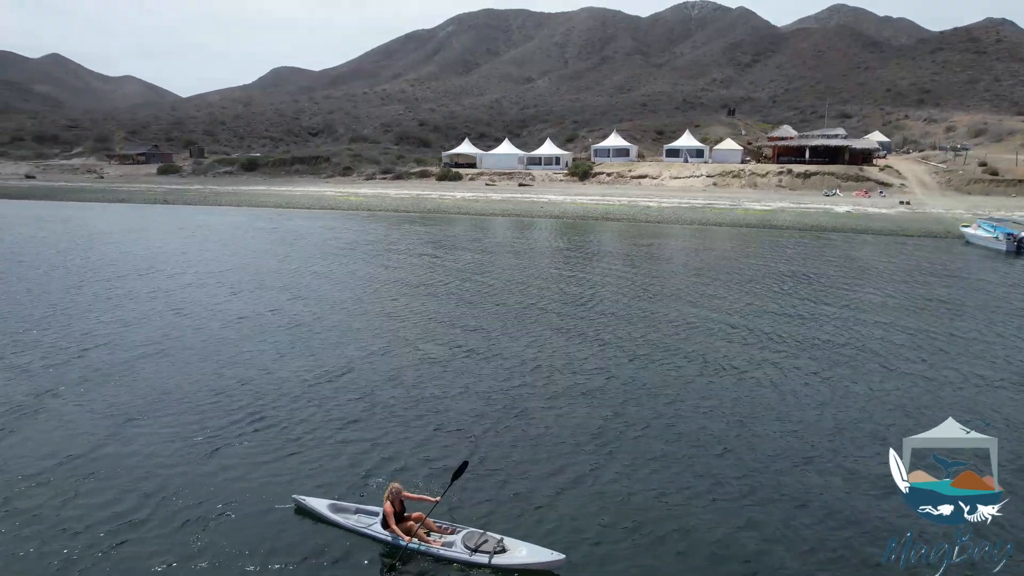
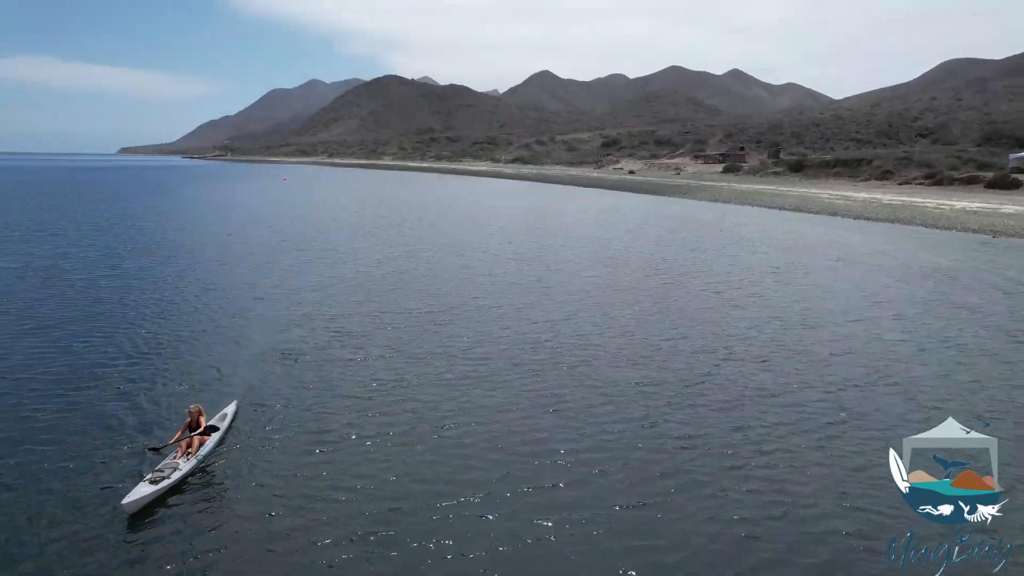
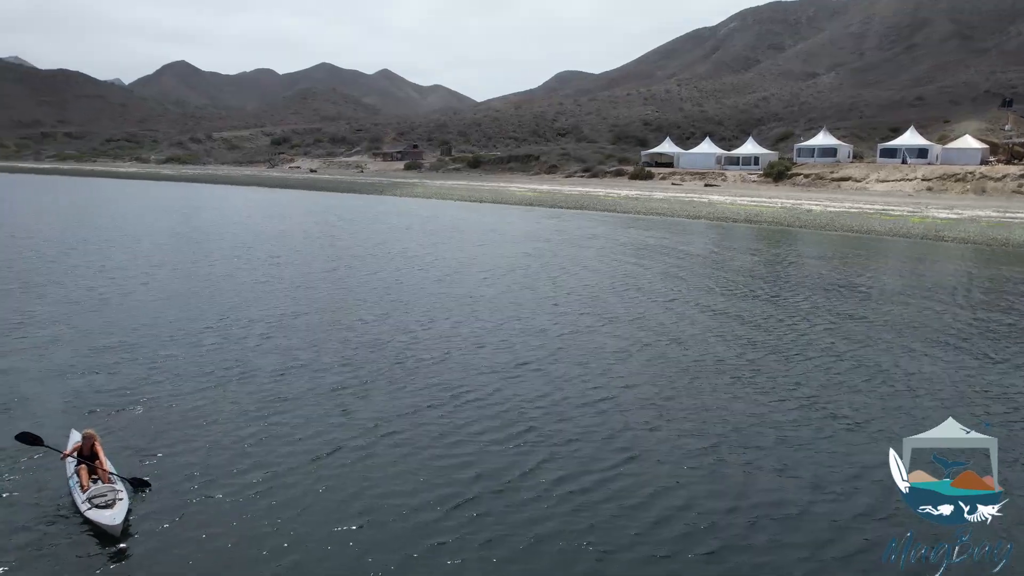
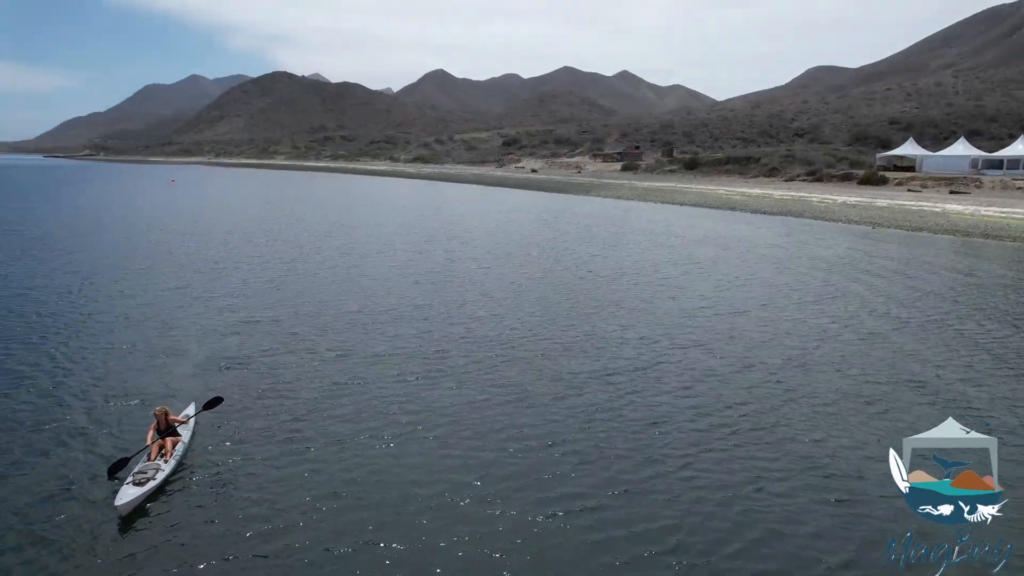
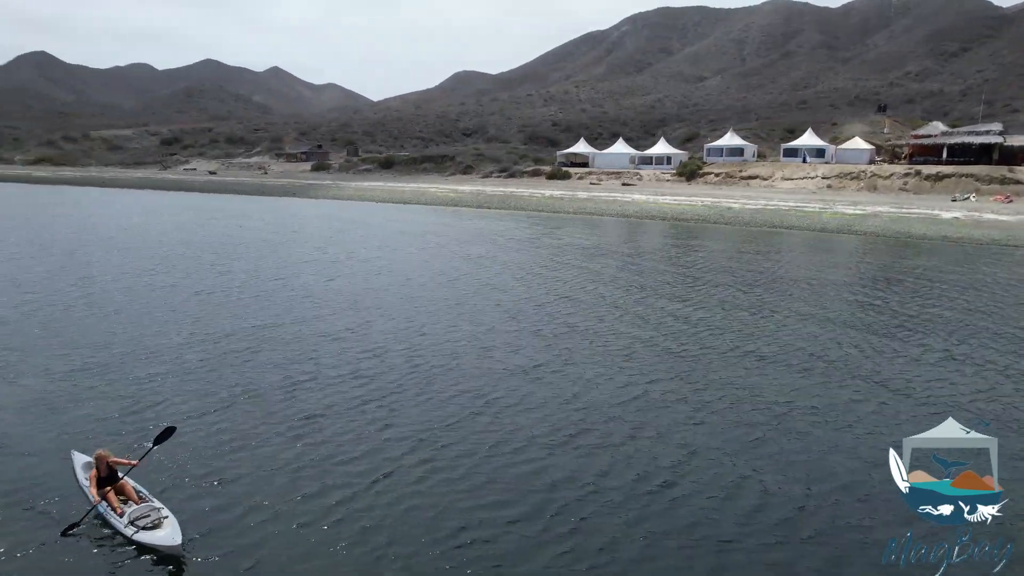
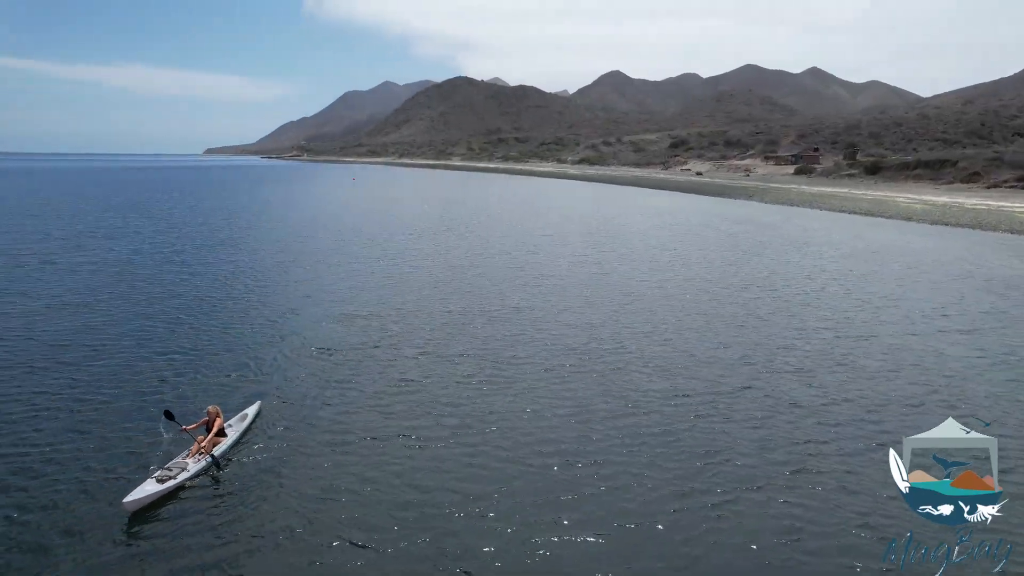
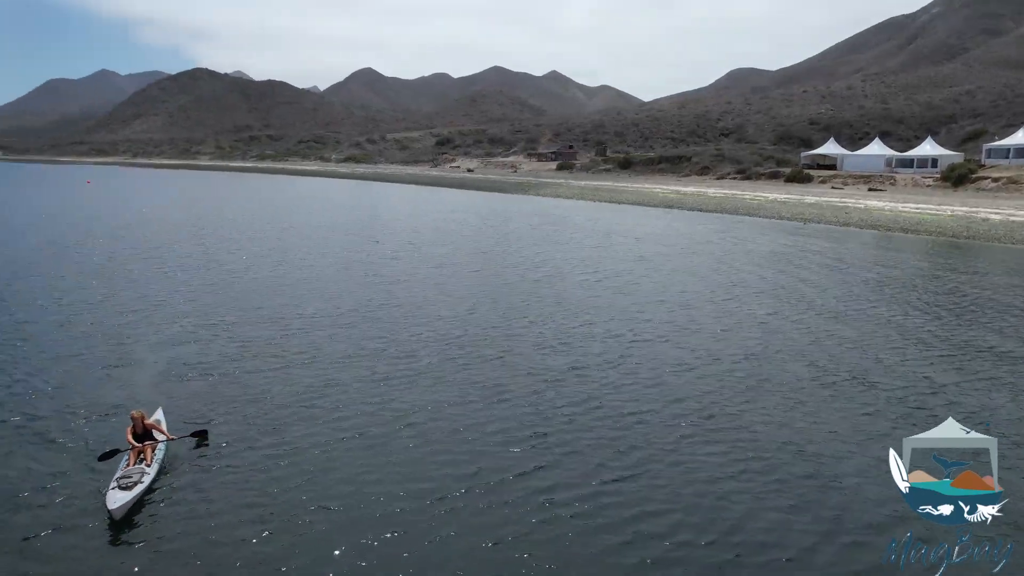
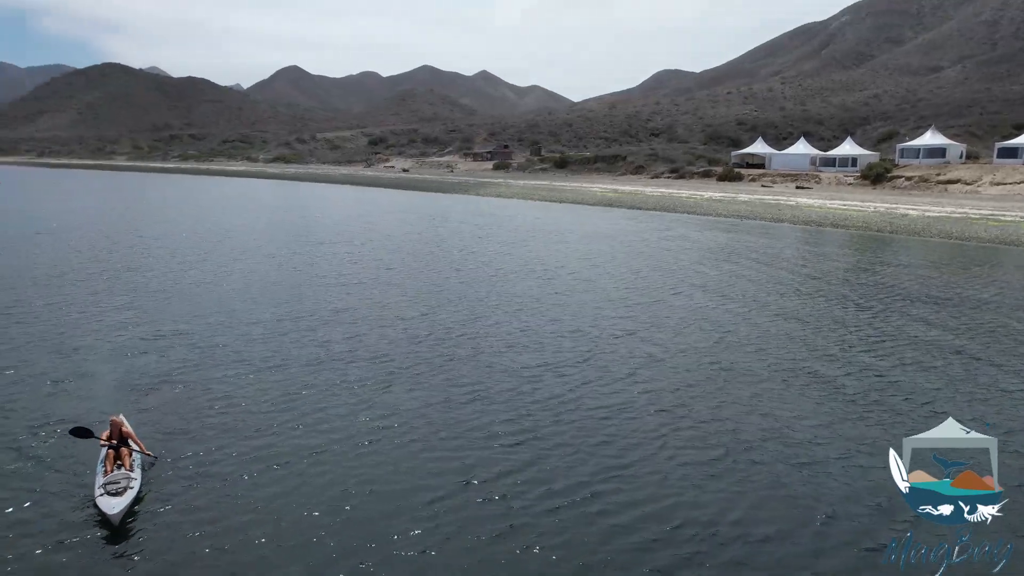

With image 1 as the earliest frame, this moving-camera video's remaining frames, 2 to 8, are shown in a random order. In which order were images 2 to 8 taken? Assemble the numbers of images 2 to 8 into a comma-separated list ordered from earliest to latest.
5, 3, 8, 7, 4, 2, 6
